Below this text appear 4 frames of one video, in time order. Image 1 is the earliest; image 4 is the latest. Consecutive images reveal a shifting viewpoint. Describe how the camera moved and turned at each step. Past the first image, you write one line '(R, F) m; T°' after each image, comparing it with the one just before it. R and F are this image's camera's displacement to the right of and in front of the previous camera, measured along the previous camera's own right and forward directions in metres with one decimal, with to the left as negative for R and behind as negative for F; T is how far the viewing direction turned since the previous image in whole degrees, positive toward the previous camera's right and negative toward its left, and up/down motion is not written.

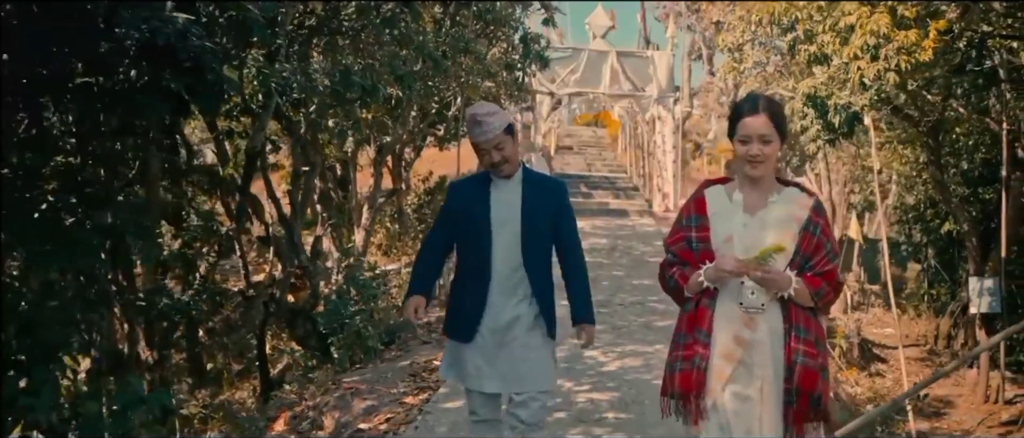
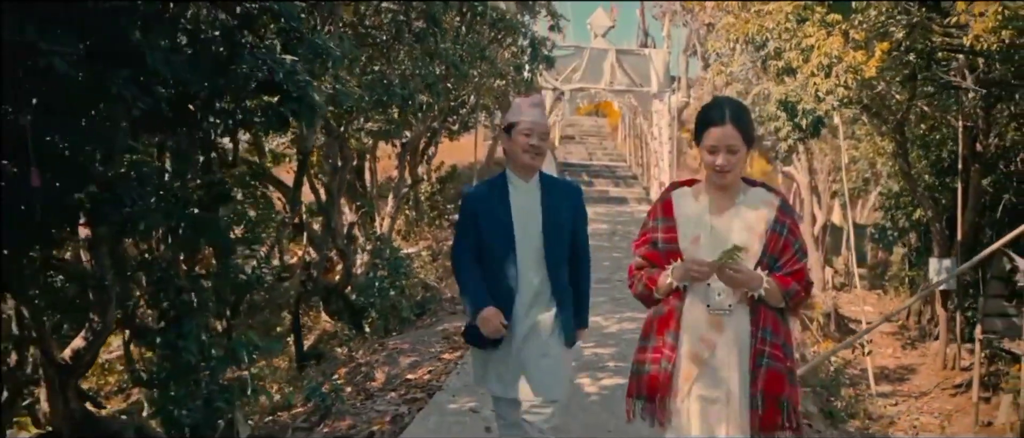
(-0.1, -1.0) m; 0°
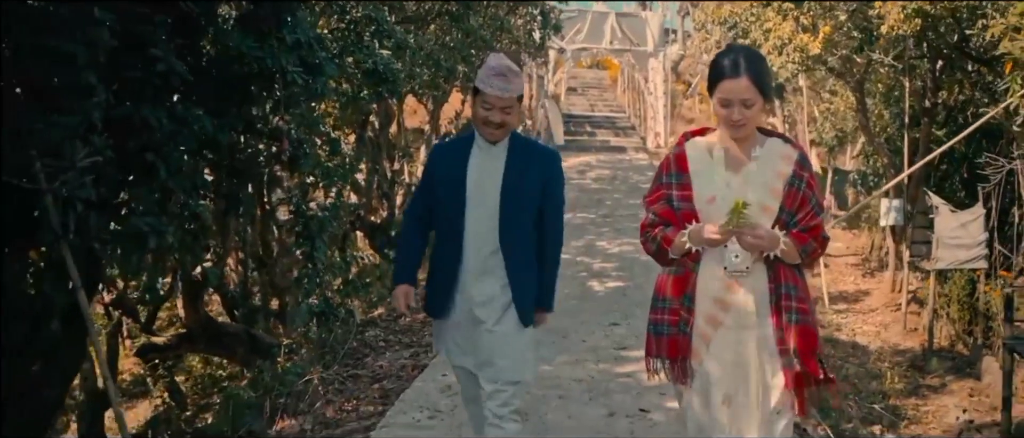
(-0.2, -1.6) m; 0°
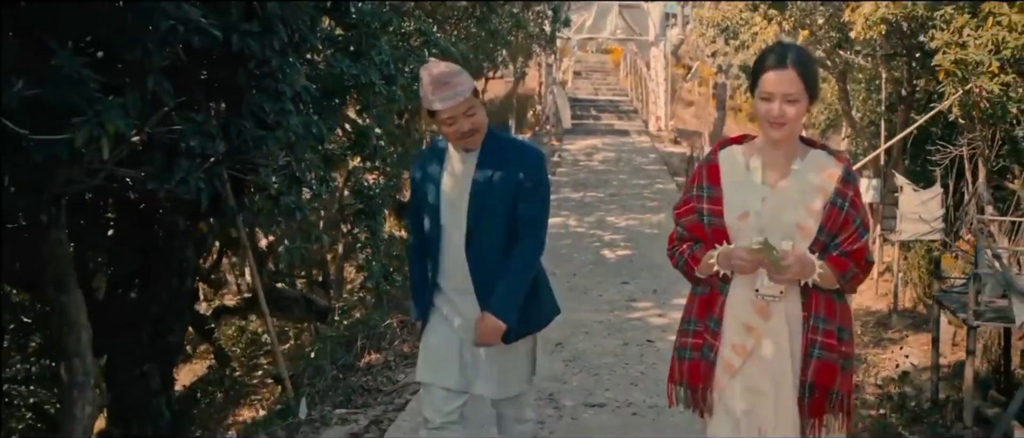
(-0.2, -1.1) m; 0°
